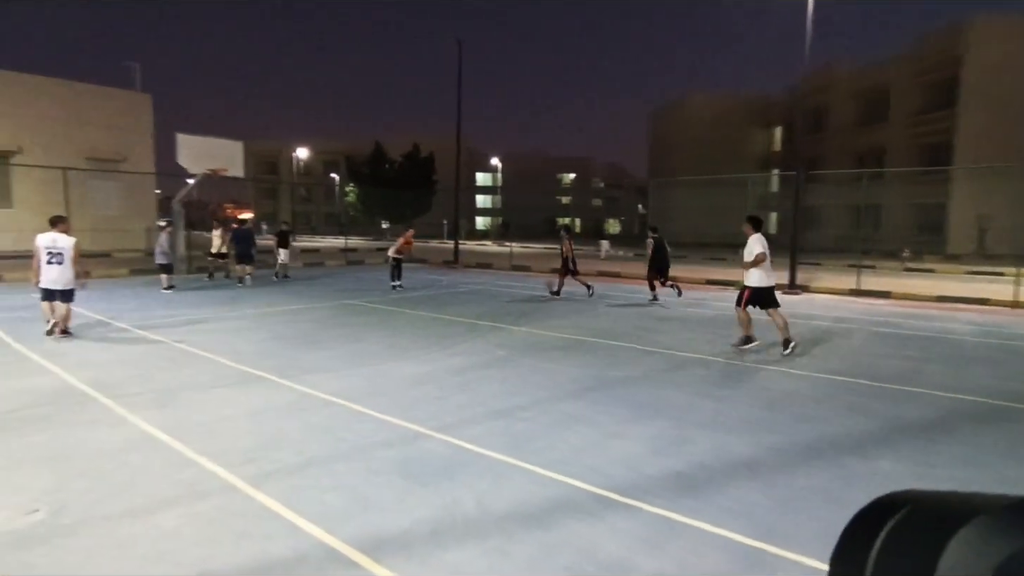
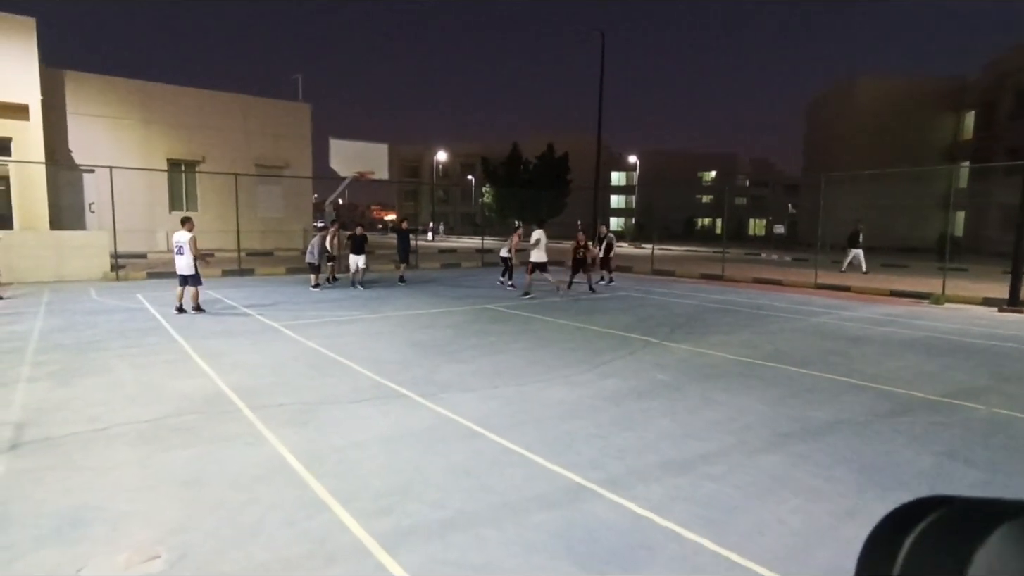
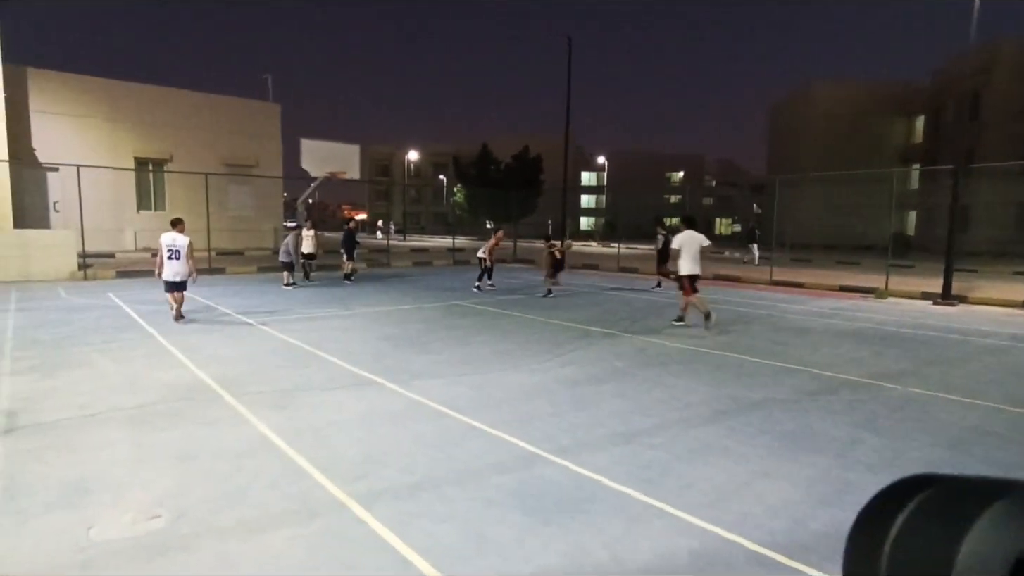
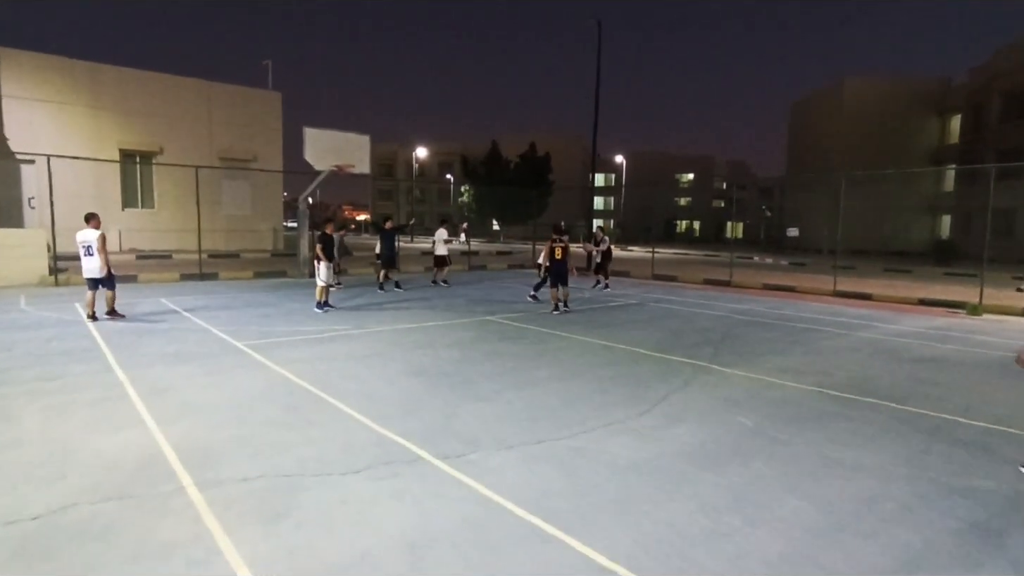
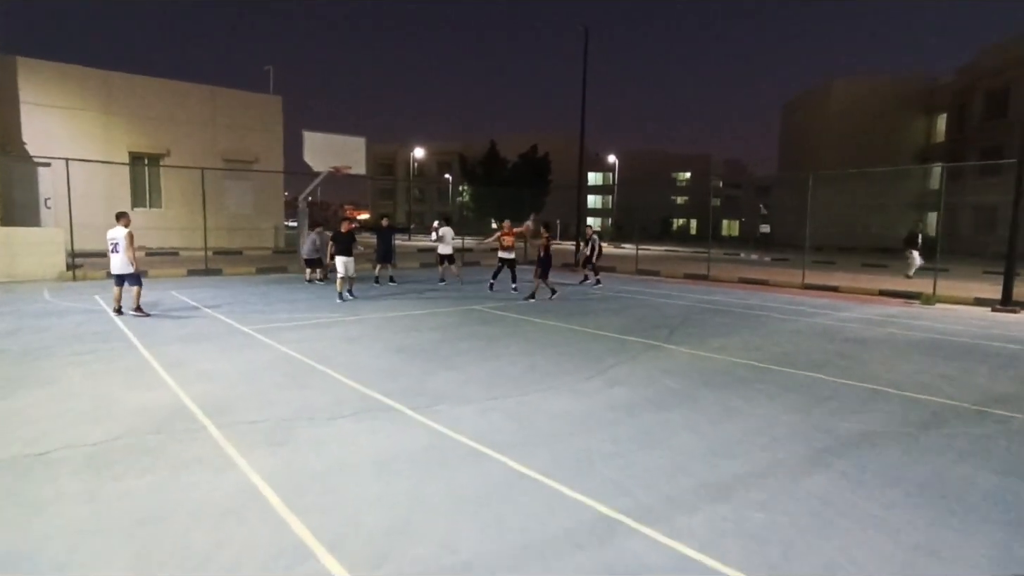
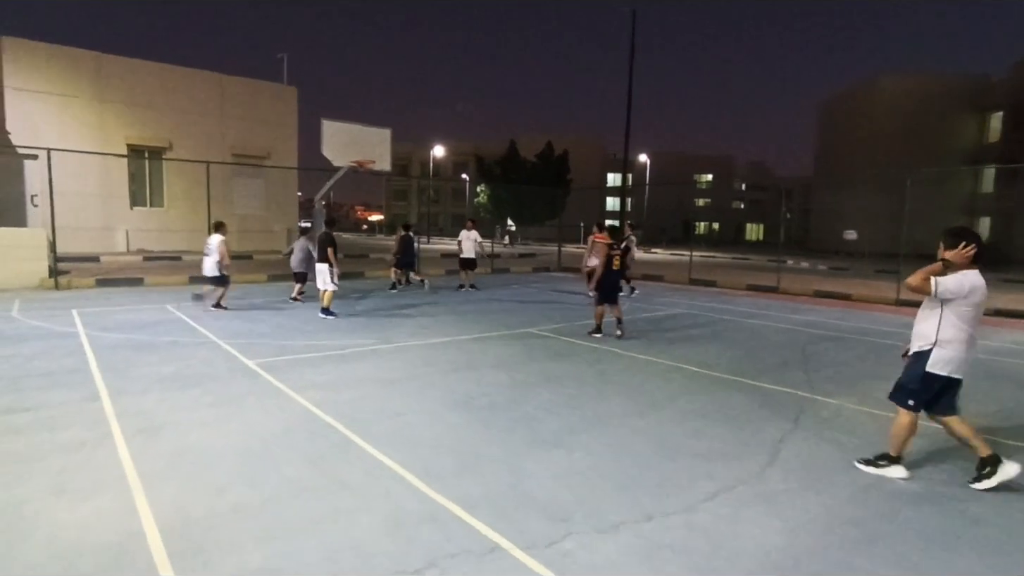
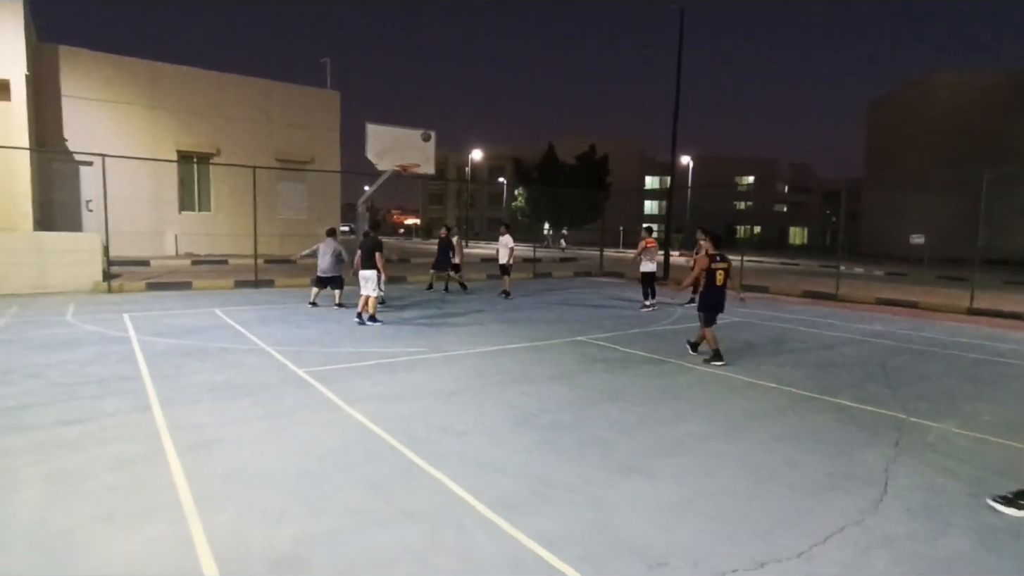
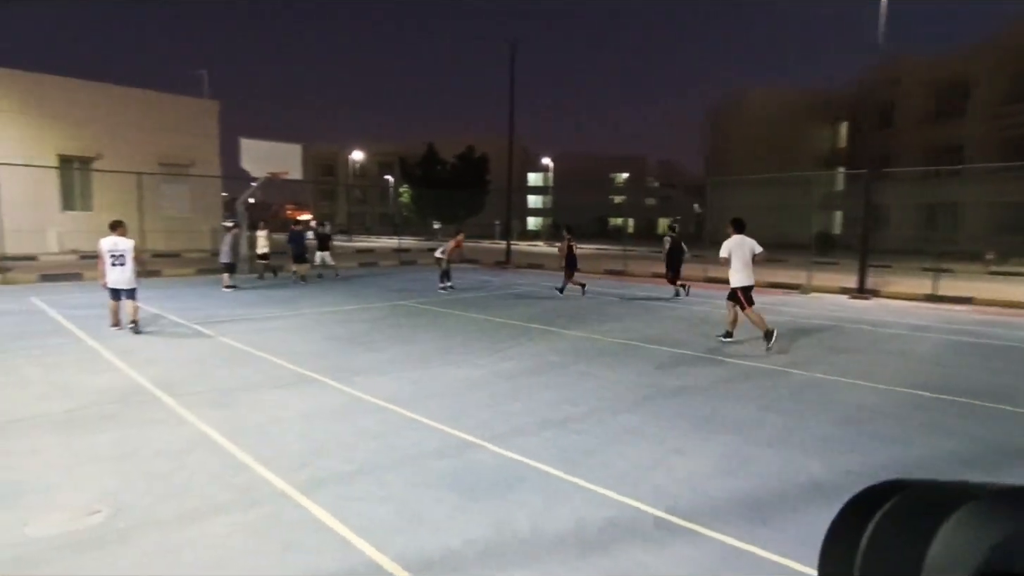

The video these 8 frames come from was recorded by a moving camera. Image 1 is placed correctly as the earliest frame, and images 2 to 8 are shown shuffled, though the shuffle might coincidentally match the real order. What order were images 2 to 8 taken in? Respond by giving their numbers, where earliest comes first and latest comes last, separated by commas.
8, 3, 2, 5, 4, 6, 7
